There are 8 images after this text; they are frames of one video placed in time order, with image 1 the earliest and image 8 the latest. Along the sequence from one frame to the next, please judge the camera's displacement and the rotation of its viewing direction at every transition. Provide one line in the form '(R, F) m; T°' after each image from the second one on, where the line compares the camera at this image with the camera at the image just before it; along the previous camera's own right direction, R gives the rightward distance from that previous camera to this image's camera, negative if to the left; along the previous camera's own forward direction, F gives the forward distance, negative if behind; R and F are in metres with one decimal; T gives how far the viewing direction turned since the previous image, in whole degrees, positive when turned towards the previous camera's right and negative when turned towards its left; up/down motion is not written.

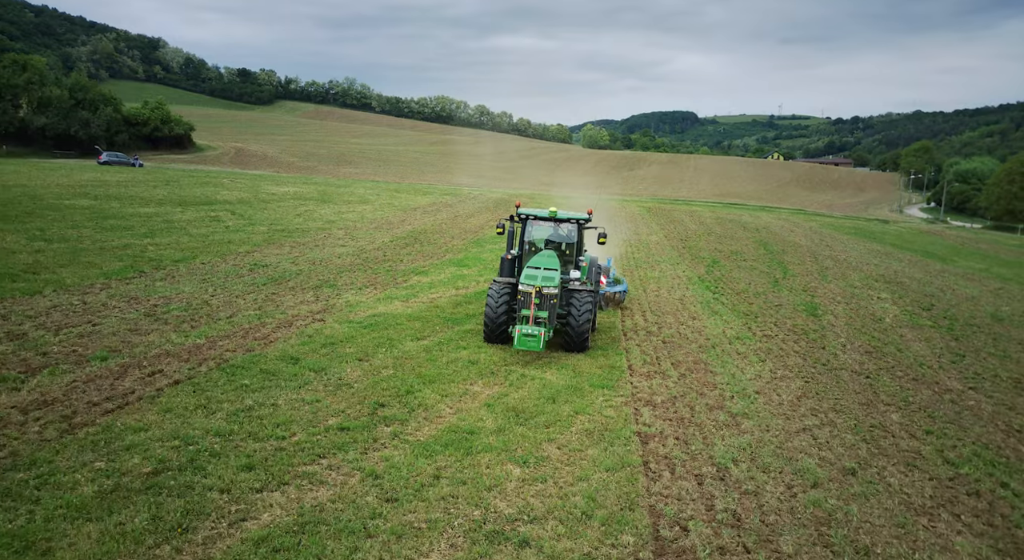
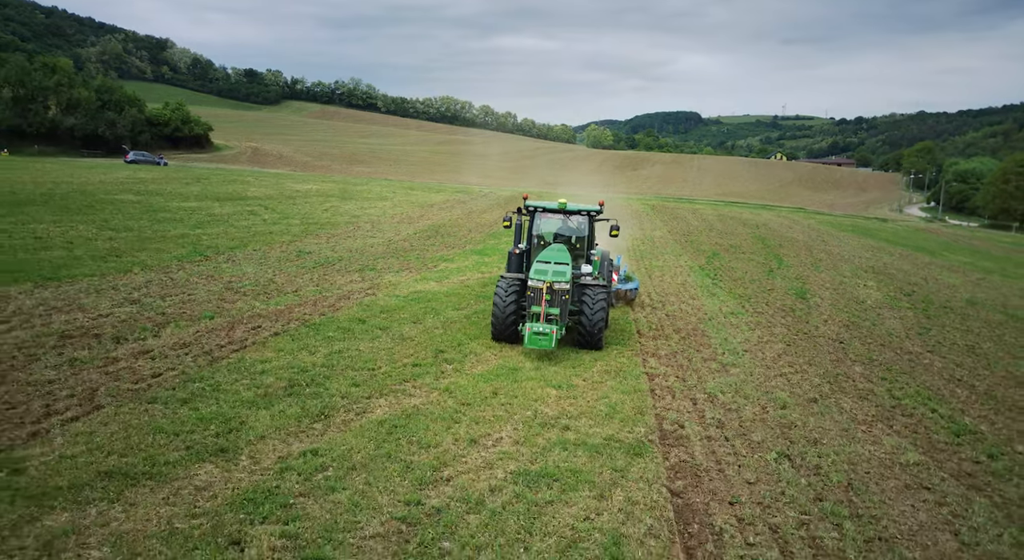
(-0.4, -1.9) m; 0°
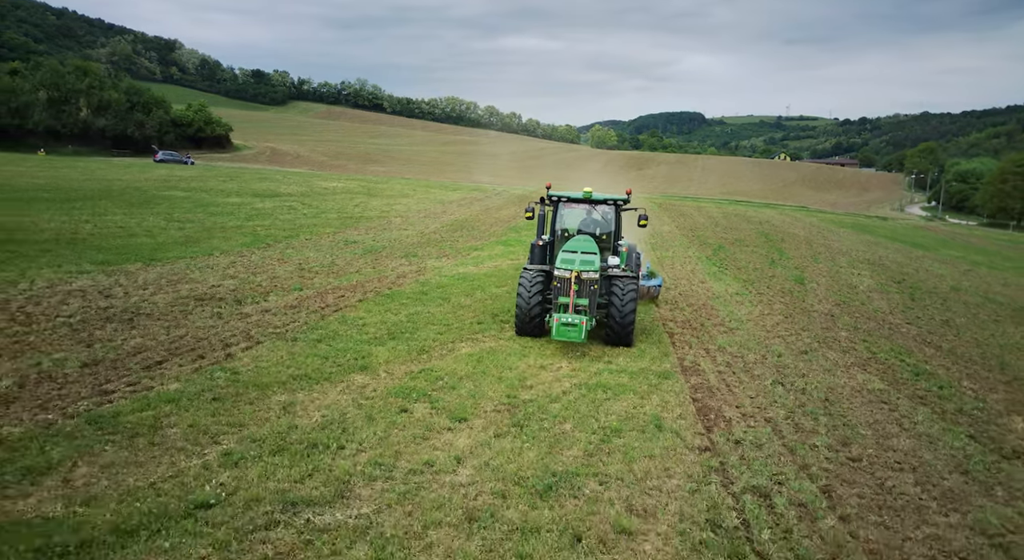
(-0.7, -2.0) m; 0°
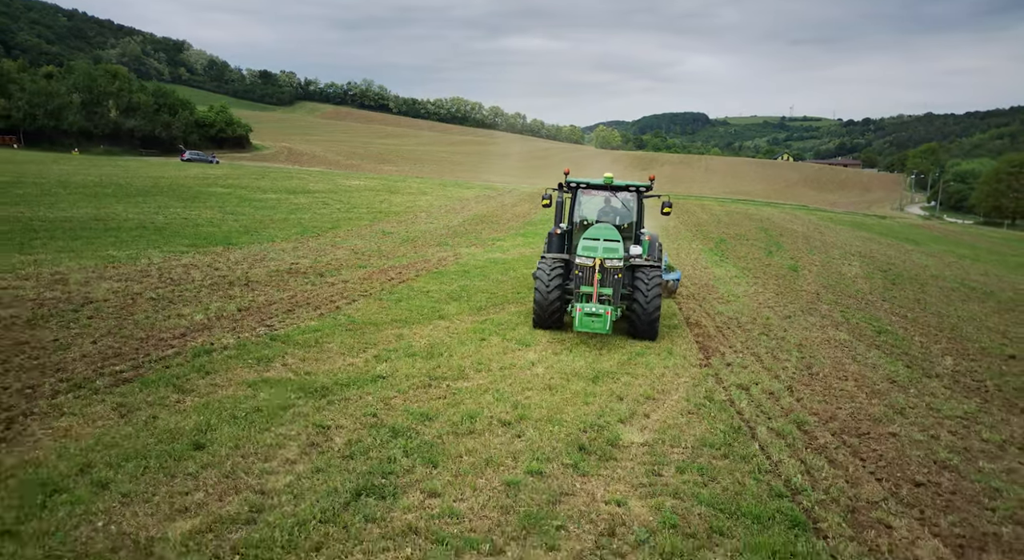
(-0.6, -2.2) m; 0°
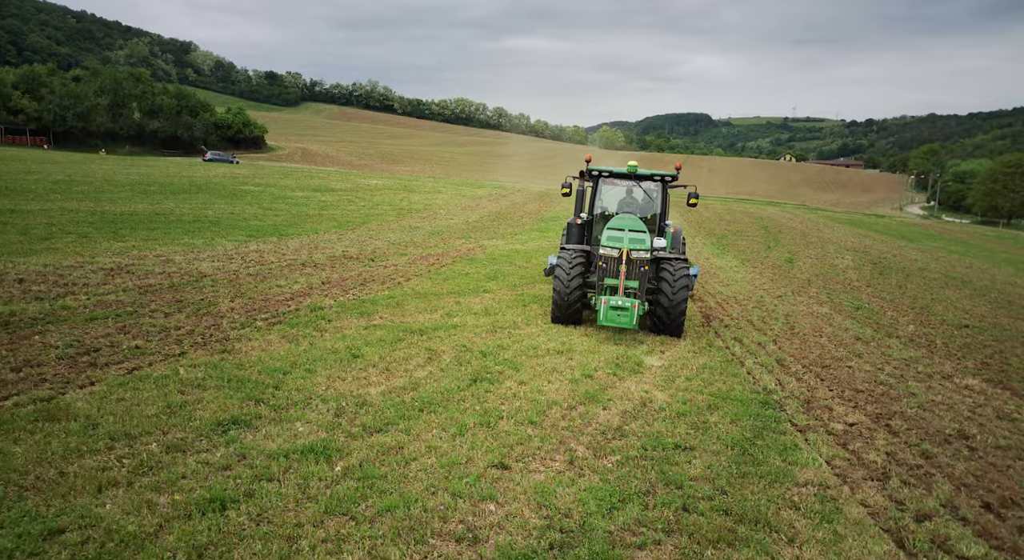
(-0.5, -1.9) m; 0°
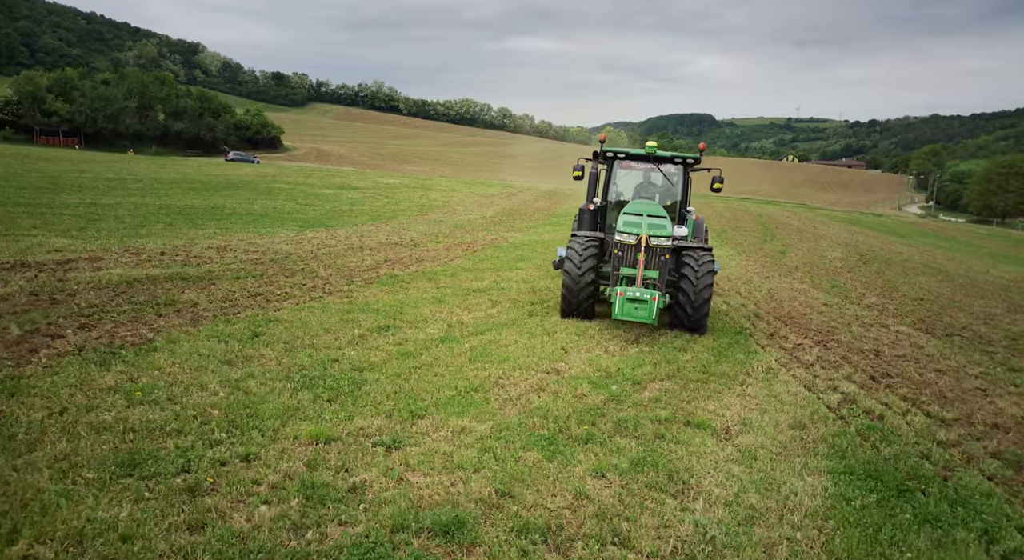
(-0.5, -2.3) m; 0°
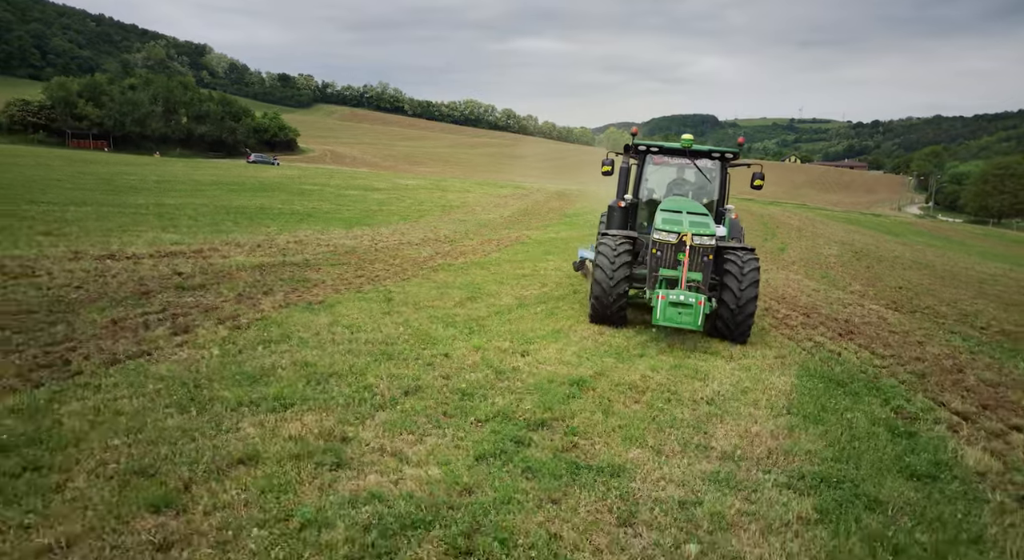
(-0.7, -2.1) m; 0°
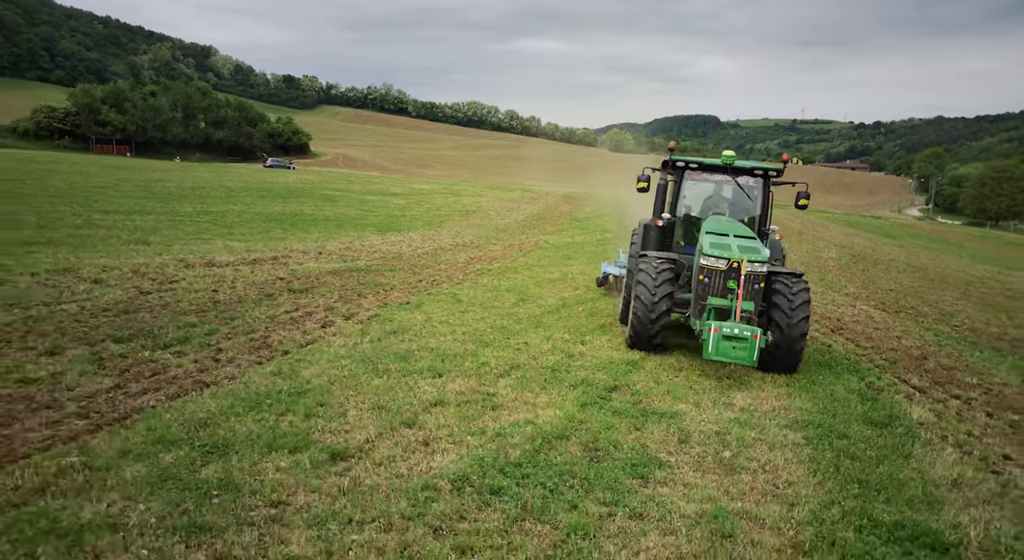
(-0.7, -1.6) m; 0°
